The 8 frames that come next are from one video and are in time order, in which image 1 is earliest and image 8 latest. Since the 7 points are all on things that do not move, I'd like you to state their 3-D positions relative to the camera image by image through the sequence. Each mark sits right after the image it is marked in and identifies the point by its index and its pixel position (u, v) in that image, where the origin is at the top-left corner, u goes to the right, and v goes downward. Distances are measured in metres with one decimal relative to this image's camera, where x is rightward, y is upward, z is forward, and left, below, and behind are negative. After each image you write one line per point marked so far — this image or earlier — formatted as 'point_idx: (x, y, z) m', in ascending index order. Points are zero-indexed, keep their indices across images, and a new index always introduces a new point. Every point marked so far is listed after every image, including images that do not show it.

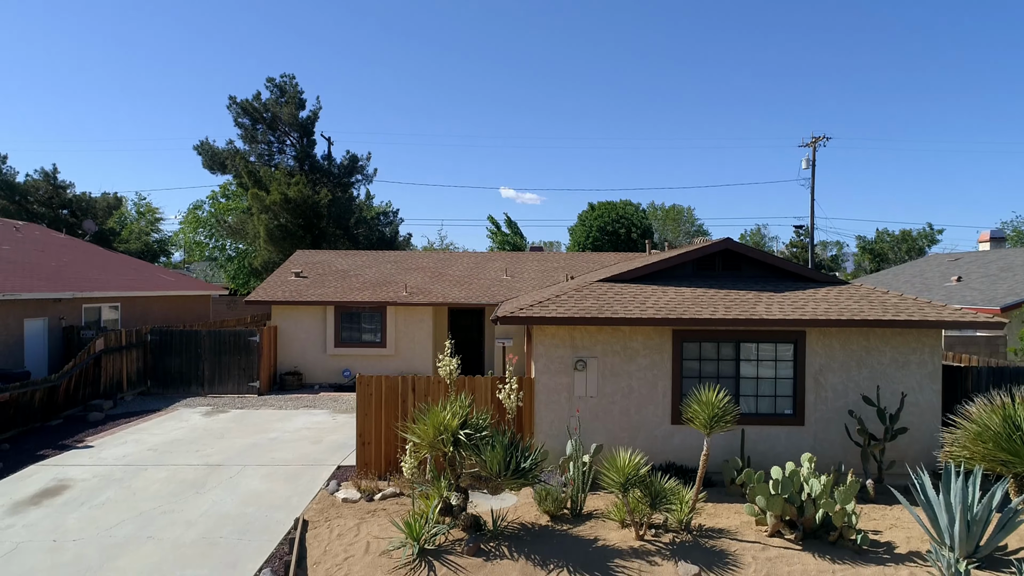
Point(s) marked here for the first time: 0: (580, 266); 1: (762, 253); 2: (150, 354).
0: (+1.3, +0.5, +13.1) m
1: (+2.5, +0.3, +6.7) m
2: (-5.8, -1.1, +11.0) m
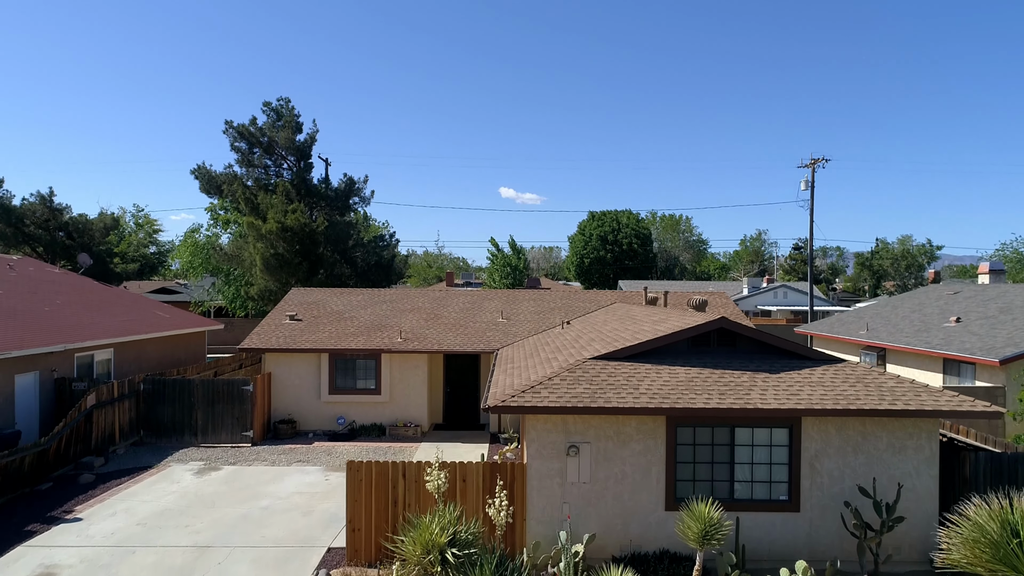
0: (+1.2, -0.3, +13.0) m
1: (+2.4, -0.4, +6.6) m
2: (-5.9, -1.9, +10.9) m
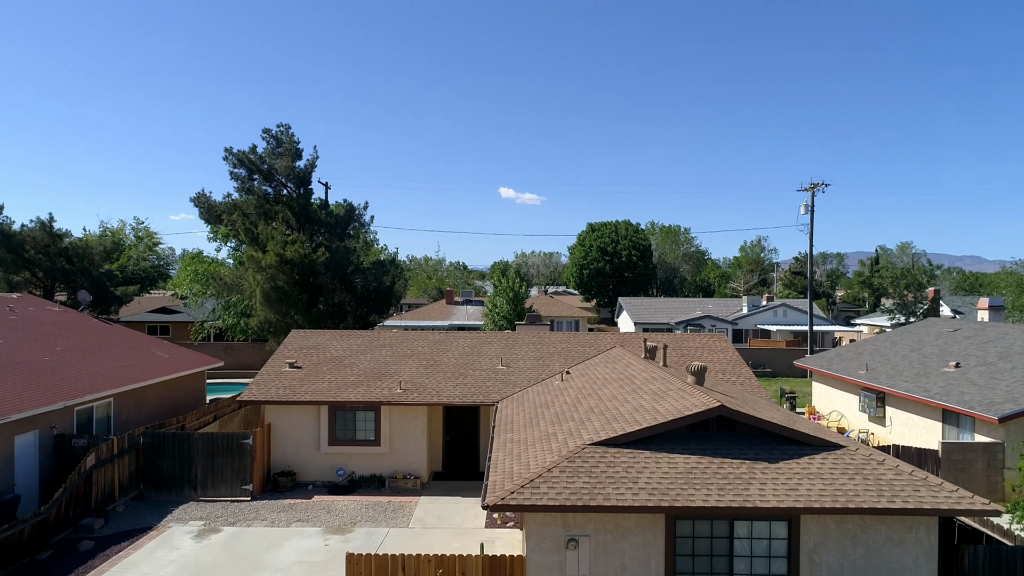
0: (+1.2, -1.2, +13.0) m
1: (+2.4, -1.3, +6.6) m
2: (-5.9, -2.7, +10.9) m
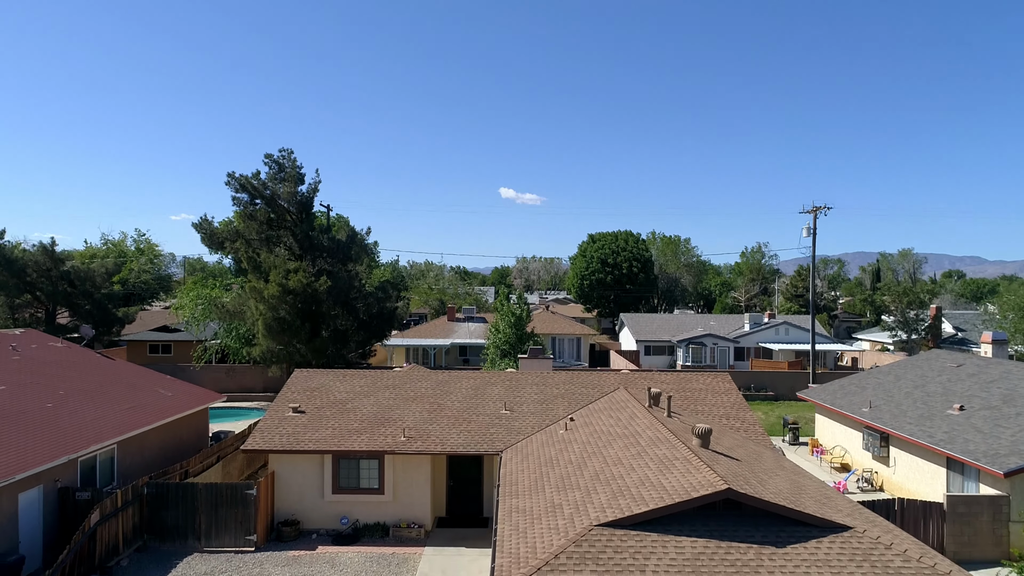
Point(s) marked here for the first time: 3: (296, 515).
0: (+1.3, -2.0, +13.0) m
1: (+2.5, -2.1, +6.6) m
2: (-5.9, -3.5, +10.9) m
3: (-3.6, -3.8, +11.4) m
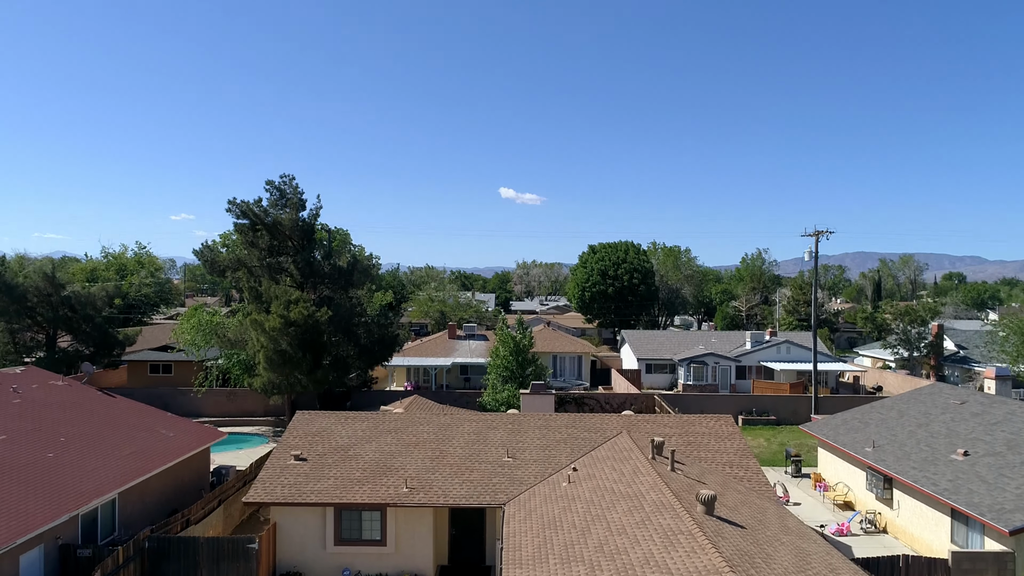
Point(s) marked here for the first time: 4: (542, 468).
0: (+1.3, -2.8, +13.0) m
1: (+2.5, -2.9, +6.6) m
2: (-5.8, -4.4, +10.8) m
3: (-3.6, -4.7, +11.4) m
4: (+0.5, -3.2, +11.9) m
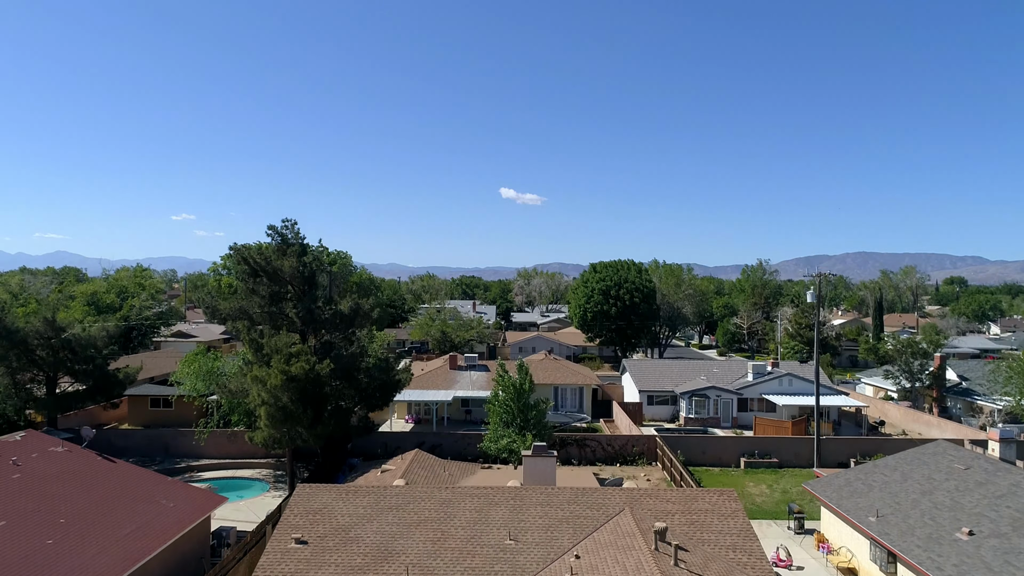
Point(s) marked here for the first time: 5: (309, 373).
0: (+1.4, -4.3, +12.9) m
1: (+2.5, -4.4, +6.5) m
2: (-5.8, -5.8, +10.8) m
3: (-3.6, -6.1, +11.3) m
4: (+0.6, -4.6, +11.9) m
5: (-5.5, -2.3, +18.3) m
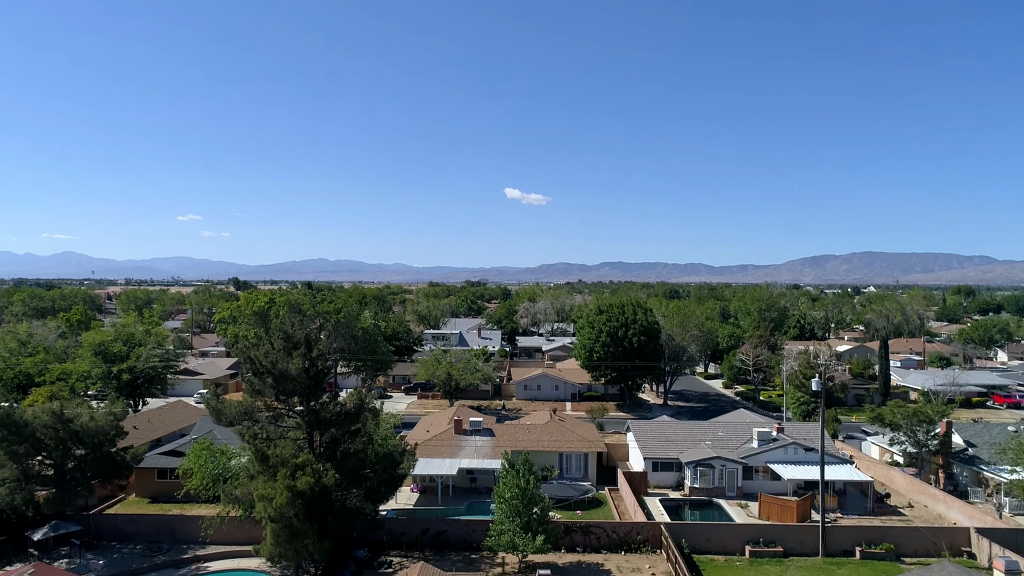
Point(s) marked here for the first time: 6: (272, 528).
0: (+1.5, -7.4, +13.0) m
1: (+2.6, -7.5, +6.6) m
2: (-5.7, -9.0, +10.9) m
3: (-3.5, -9.2, +11.4) m
4: (+0.6, -7.7, +11.9) m
5: (-5.4, -5.4, +18.4) m
6: (-6.4, -6.3, +18.1) m
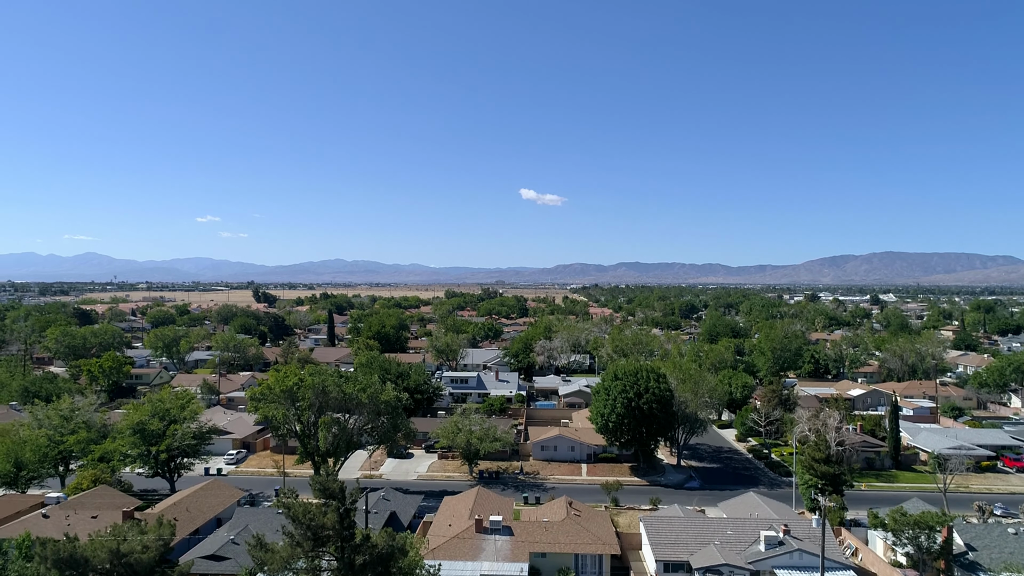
0: (+1.9, -12.8, +14.7) m
1: (+2.9, -12.9, +8.3) m
2: (-5.3, -14.4, +12.8) m
3: (-3.1, -14.7, +13.3) m
4: (+1.1, -13.1, +13.7) m
5: (-4.8, -10.8, +20.3) m
6: (-5.9, -11.8, +20.0) m
